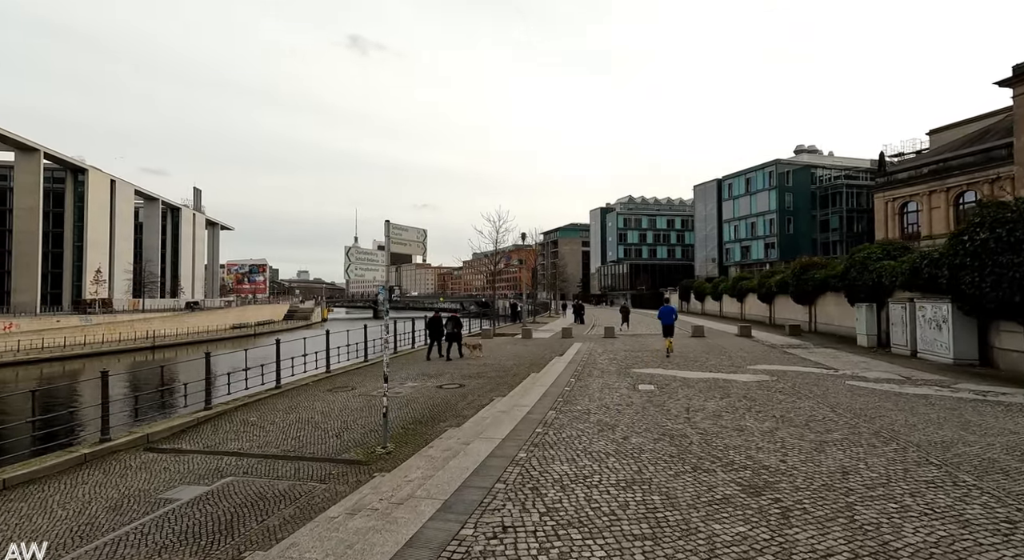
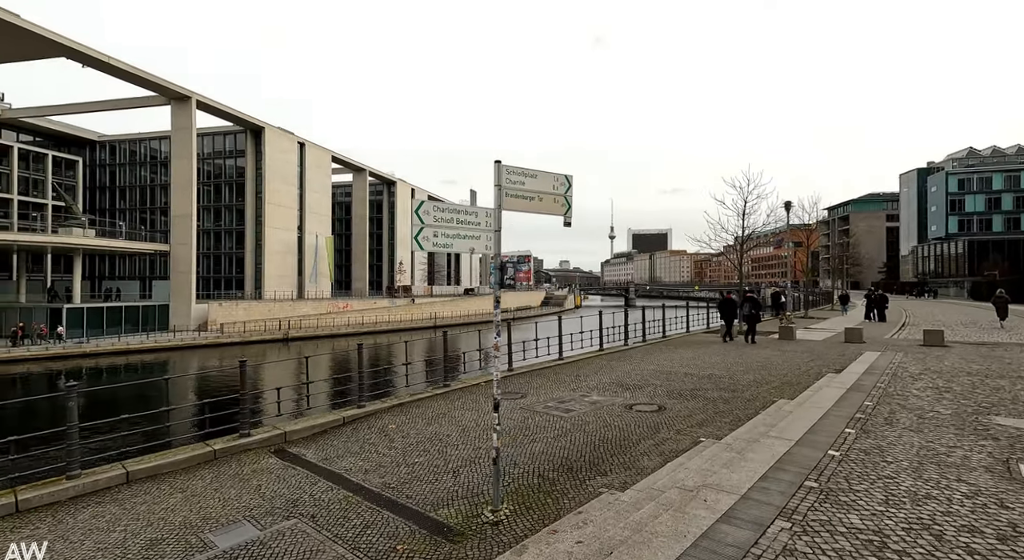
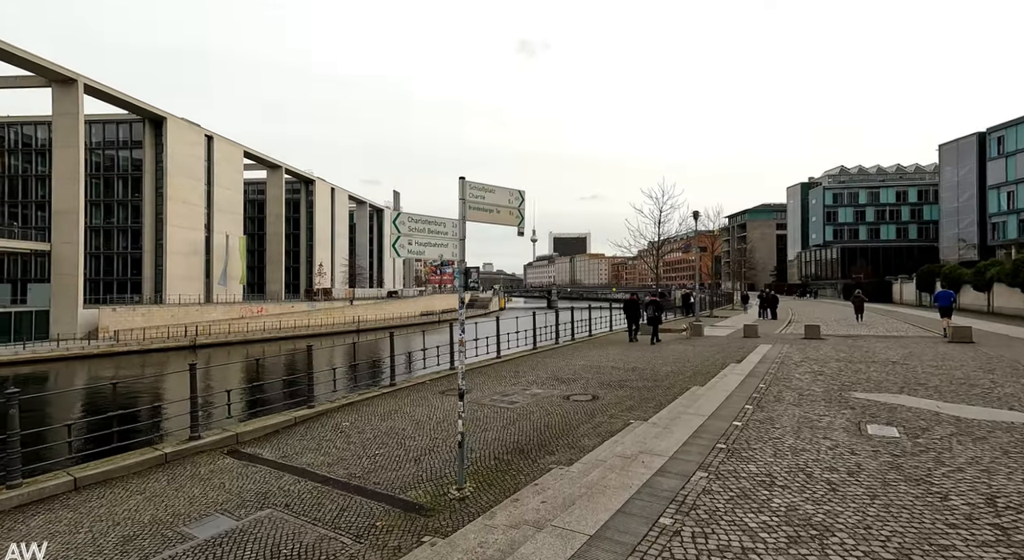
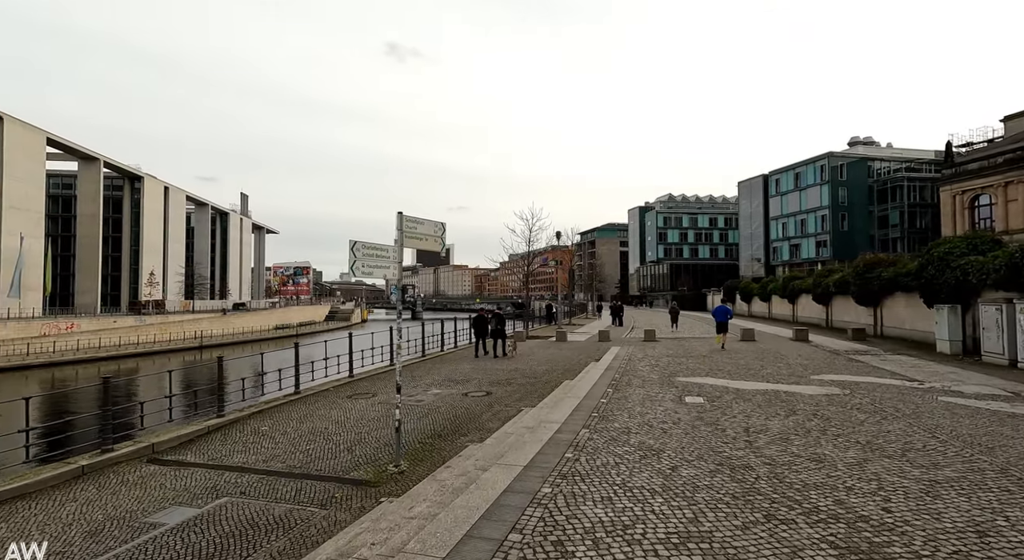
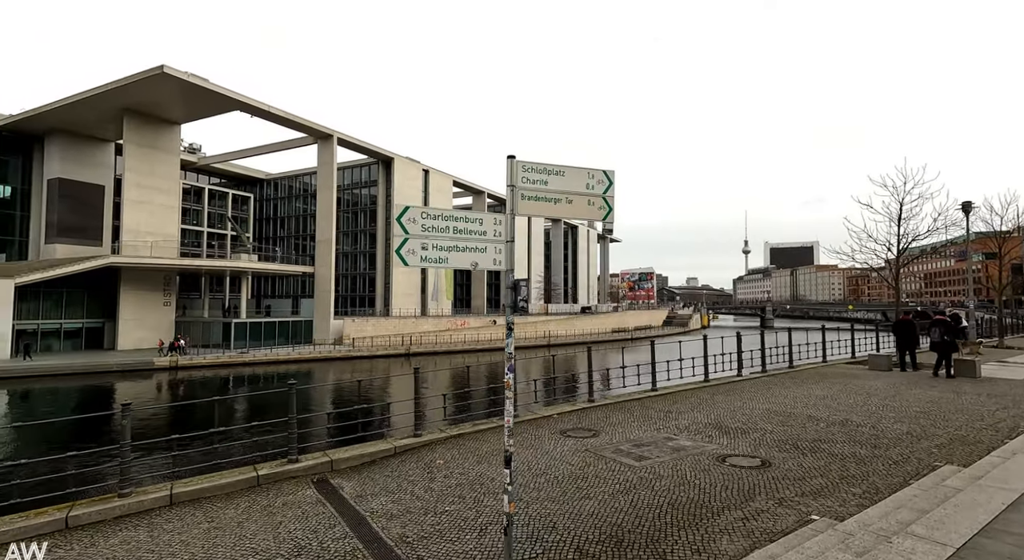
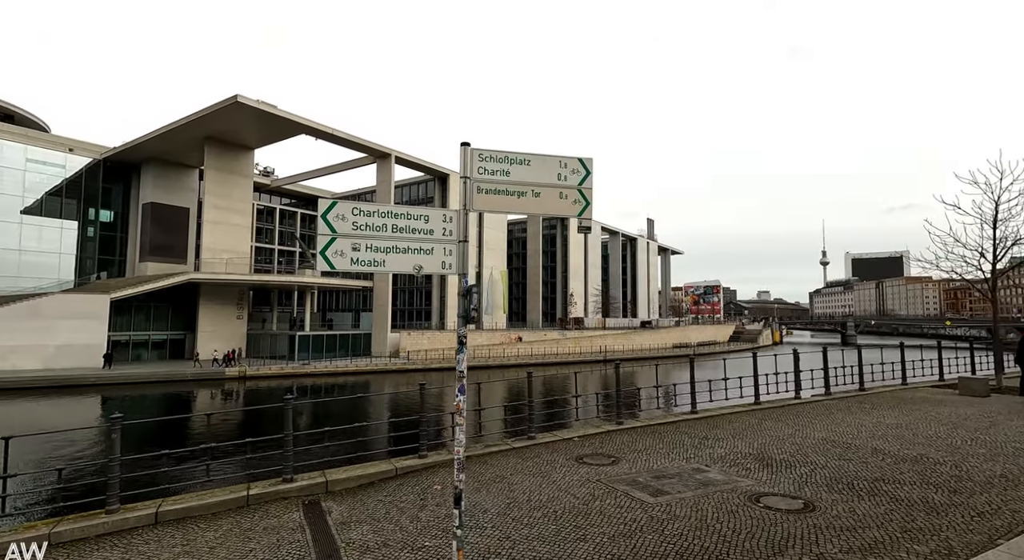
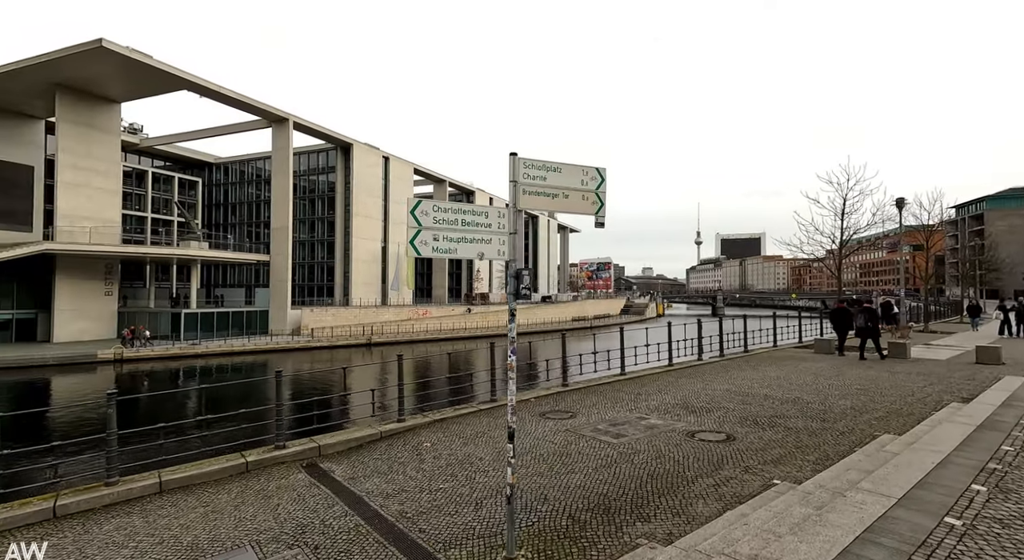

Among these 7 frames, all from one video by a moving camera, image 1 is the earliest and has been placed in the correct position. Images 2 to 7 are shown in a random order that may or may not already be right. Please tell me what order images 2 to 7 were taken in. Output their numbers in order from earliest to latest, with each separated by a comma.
4, 3, 2, 7, 5, 6
